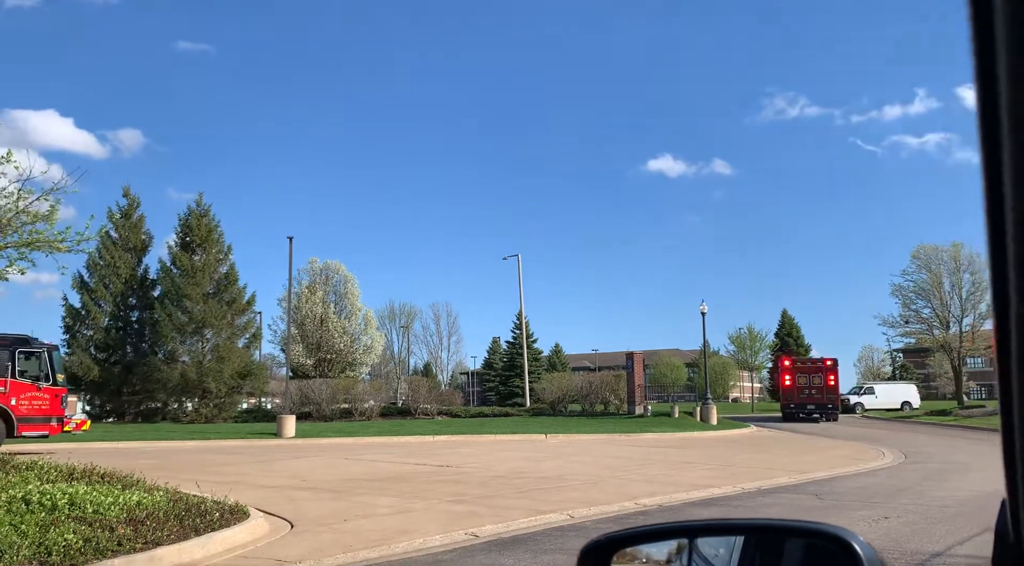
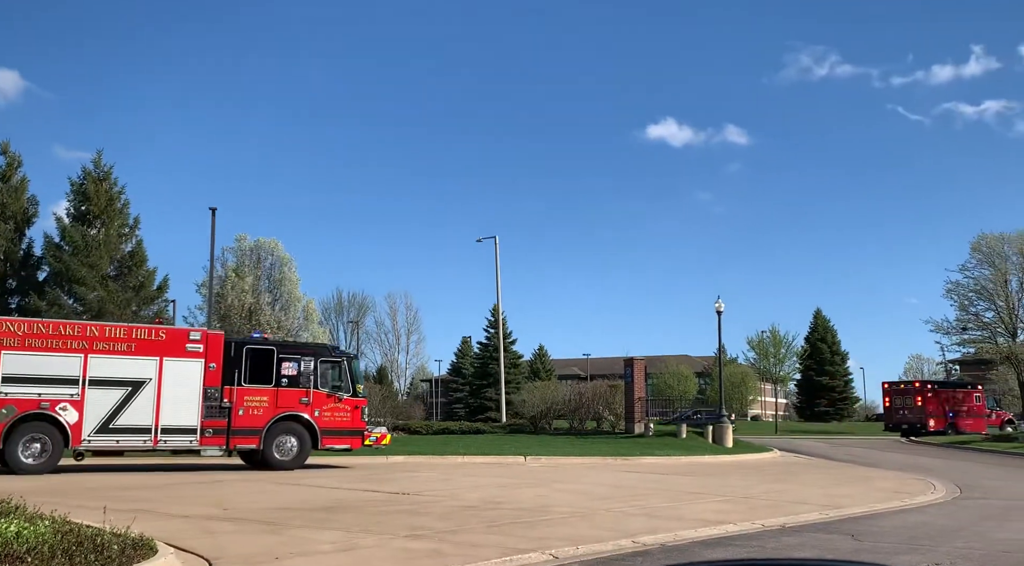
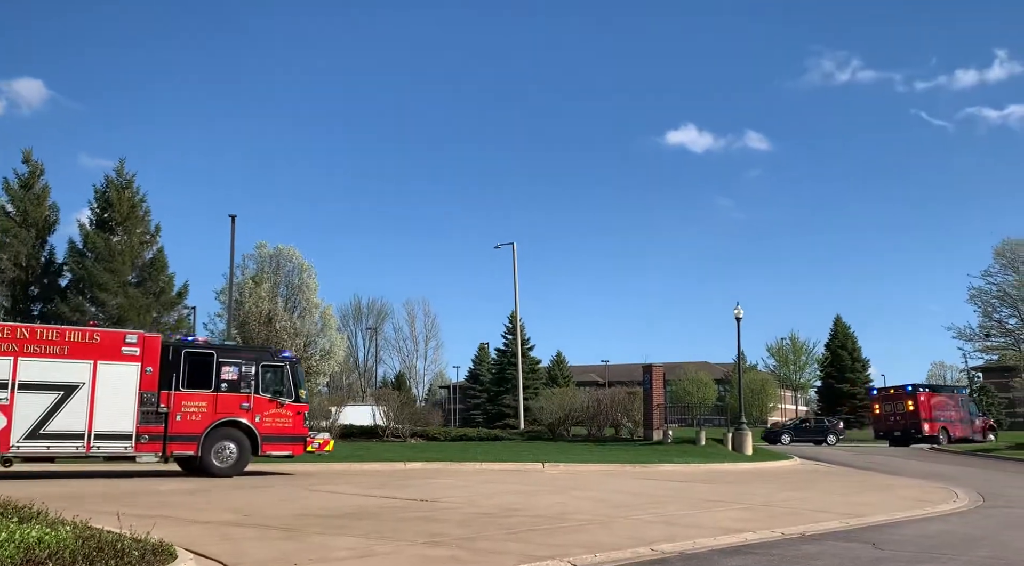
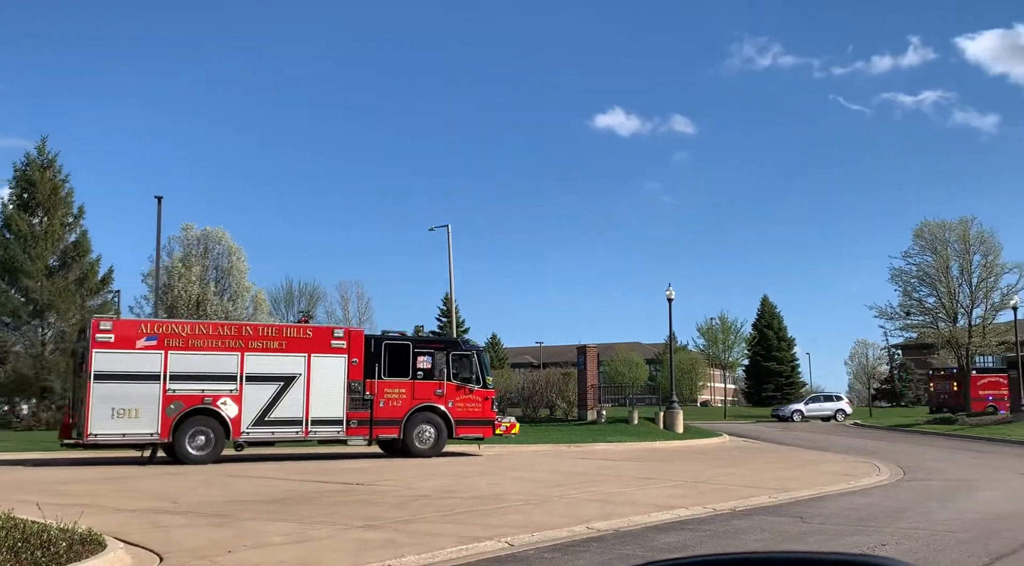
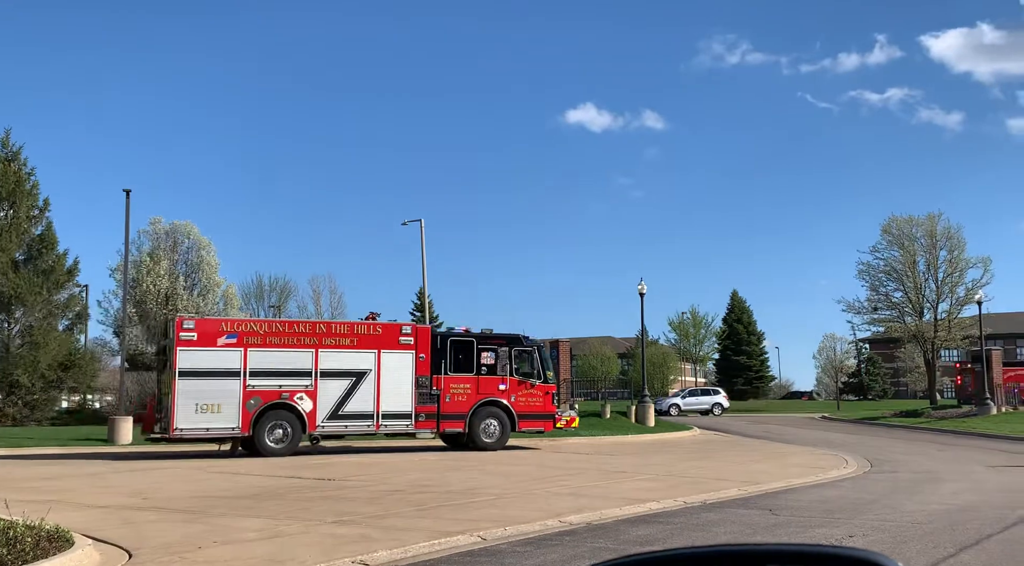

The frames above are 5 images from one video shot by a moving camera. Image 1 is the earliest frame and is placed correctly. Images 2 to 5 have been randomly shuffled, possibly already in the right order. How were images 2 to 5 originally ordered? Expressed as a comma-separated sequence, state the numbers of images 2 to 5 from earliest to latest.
3, 2, 4, 5
